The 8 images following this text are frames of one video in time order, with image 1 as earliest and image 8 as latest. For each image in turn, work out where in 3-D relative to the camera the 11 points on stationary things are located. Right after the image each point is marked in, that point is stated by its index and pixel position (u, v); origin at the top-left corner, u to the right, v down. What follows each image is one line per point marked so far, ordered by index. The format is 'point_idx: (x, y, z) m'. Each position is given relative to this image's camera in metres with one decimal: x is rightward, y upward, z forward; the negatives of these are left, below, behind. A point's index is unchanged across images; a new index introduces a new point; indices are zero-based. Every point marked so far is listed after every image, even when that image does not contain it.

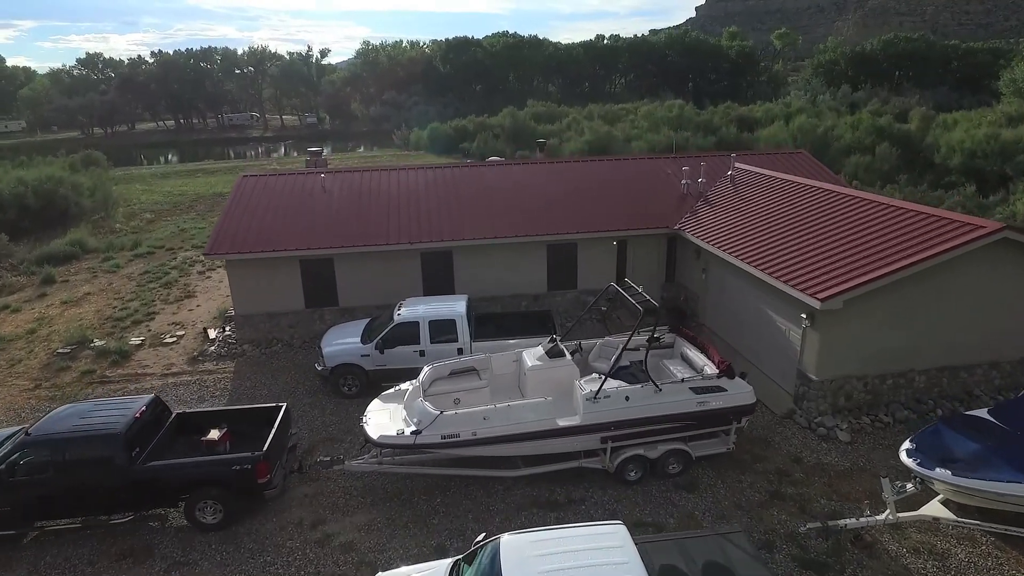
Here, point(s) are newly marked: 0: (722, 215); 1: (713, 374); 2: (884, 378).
0: (+3.4, +1.2, +10.0) m
1: (+2.1, -0.9, +6.4) m
2: (+4.4, -1.1, +7.2) m
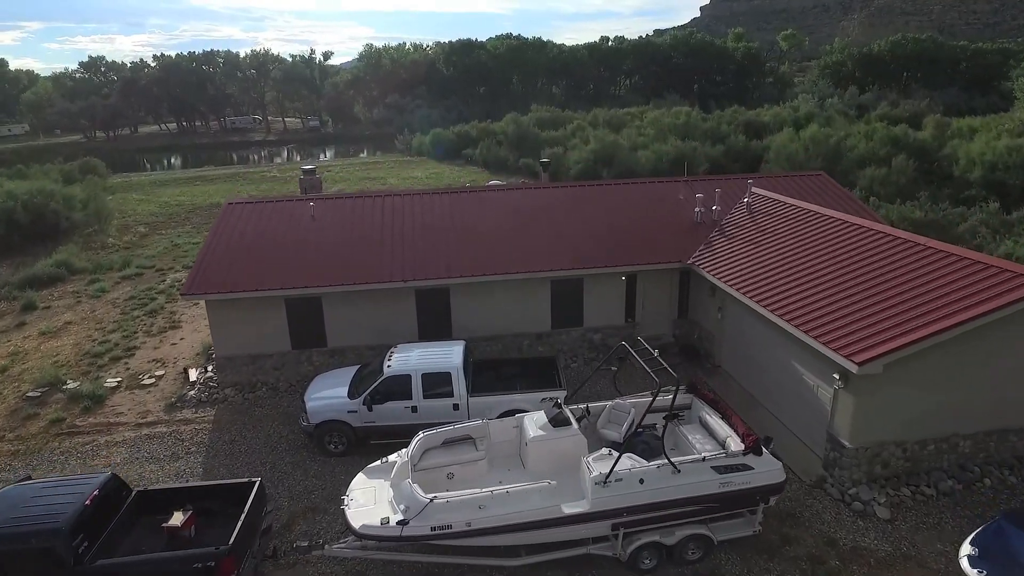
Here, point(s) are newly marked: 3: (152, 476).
0: (+3.4, +0.6, +9.3) m
1: (+2.1, -1.5, +5.7) m
2: (+4.4, -1.7, +6.5) m
3: (-4.3, -2.2, +7.3) m
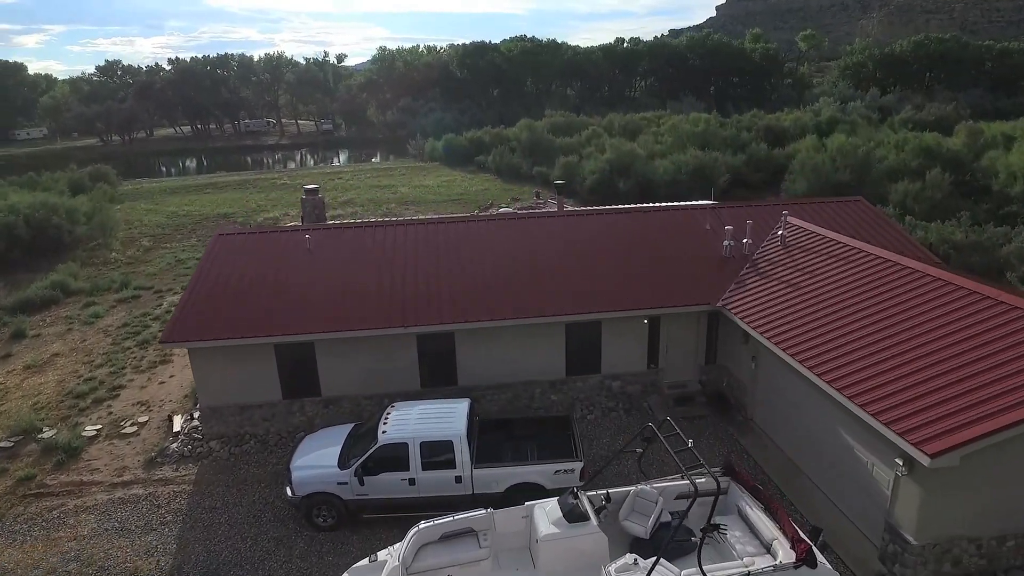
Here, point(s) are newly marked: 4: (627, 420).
0: (+3.6, -0.1, +8.3) m
1: (+2.1, -2.1, +4.8) m
2: (+4.5, -2.3, +5.6) m
3: (-4.2, -2.8, +6.6) m
4: (+1.6, -1.9, +8.7) m
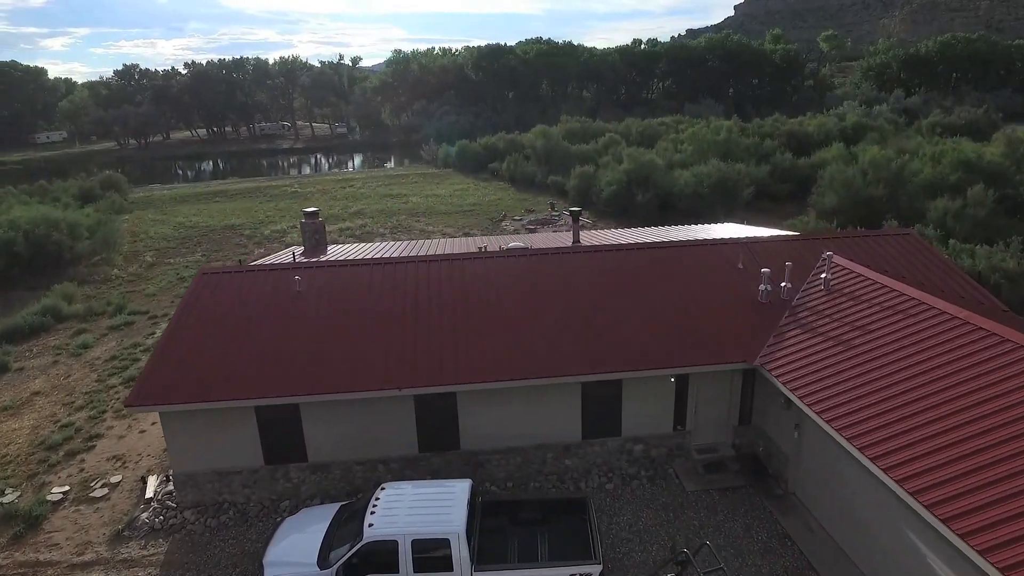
0: (+3.7, -0.7, +7.3) m
1: (+2.2, -2.8, +3.8) m
2: (+4.5, -3.0, +4.5) m
3: (-4.2, -3.5, +5.7) m
4: (+1.7, -2.5, +7.7) m
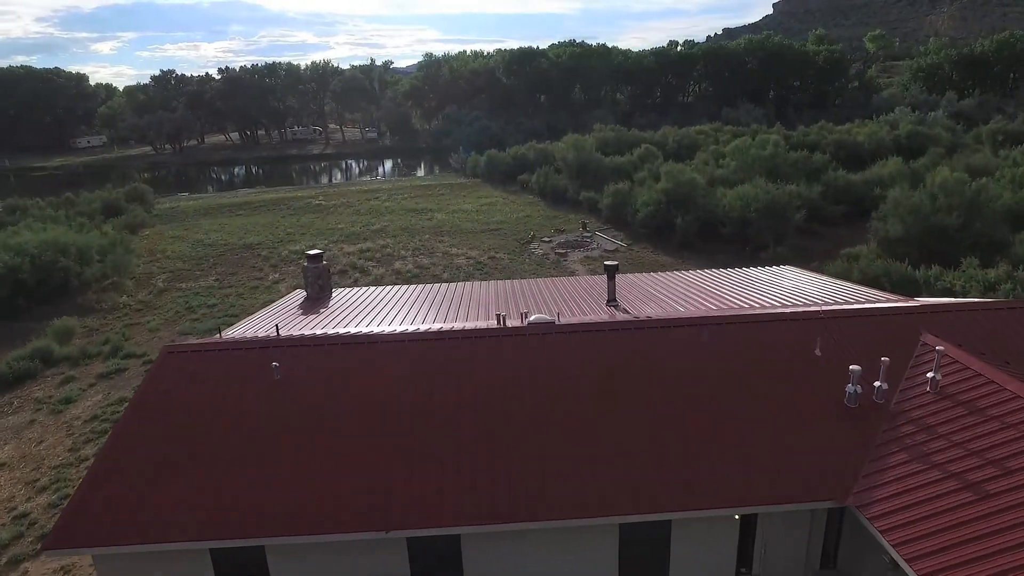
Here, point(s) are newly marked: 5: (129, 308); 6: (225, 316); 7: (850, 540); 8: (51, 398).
0: (+3.8, -1.8, +5.5) m
1: (+2.1, -3.9, +2.0) m
2: (+4.5, -4.1, +2.7) m
3: (-4.1, -4.5, +4.3) m
4: (+1.9, -3.6, +6.0) m
5: (-12.2, -0.6, +19.6) m
6: (-8.7, -0.8, +18.6) m
7: (+3.4, -2.5, +6.1) m
8: (-9.3, -2.2, +12.4) m
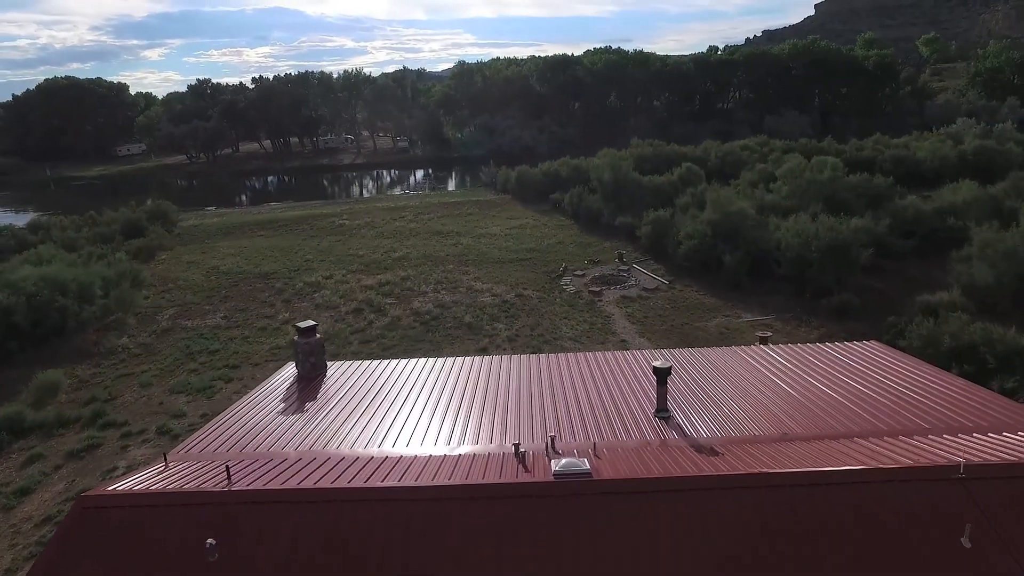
0: (+3.9, -3.2, +3.3) m
1: (+2.0, -5.2, -0.1) m
2: (+4.4, -5.5, +0.4) m
3: (-4.1, -5.8, +2.5) m
4: (+2.0, -5.0, +3.9) m
5: (-11.4, -1.9, +18.2) m
6: (-8.0, -2.1, +17.1) m
7: (+3.4, -3.9, +3.9) m
8: (-8.9, -3.5, +10.9) m
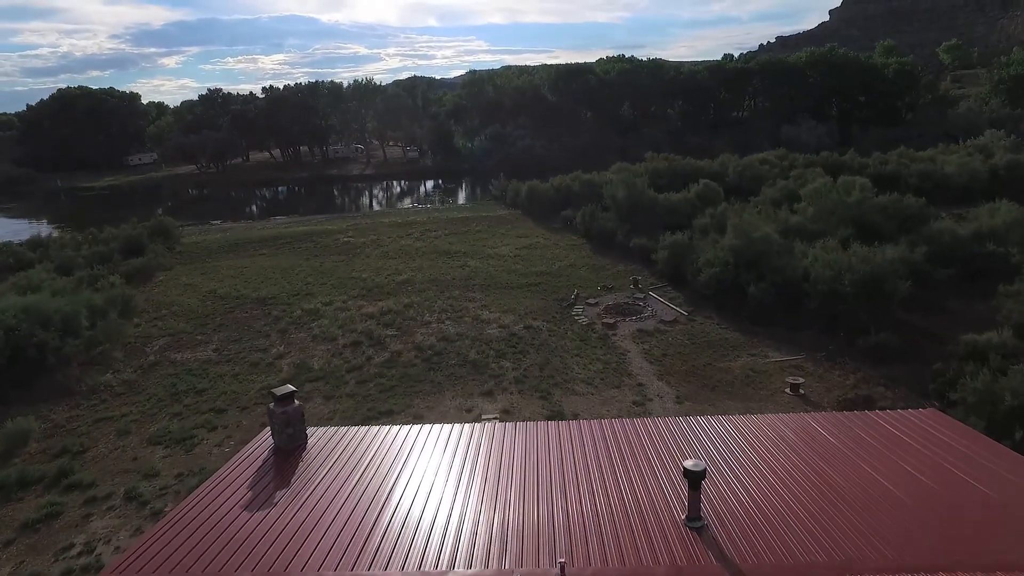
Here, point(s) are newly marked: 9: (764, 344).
0: (+3.8, -4.1, +1.9) m
1: (+1.8, -6.1, -1.5) m
2: (+4.2, -6.3, -1.0) m
3: (-4.2, -6.6, +1.2) m
4: (+1.9, -5.9, +2.5) m
5: (-11.2, -2.9, +17.1) m
6: (-7.8, -3.1, +15.9) m
7: (+3.4, -4.8, +2.5) m
8: (-8.8, -4.4, +9.7) m
9: (+7.4, -1.7, +18.0) m
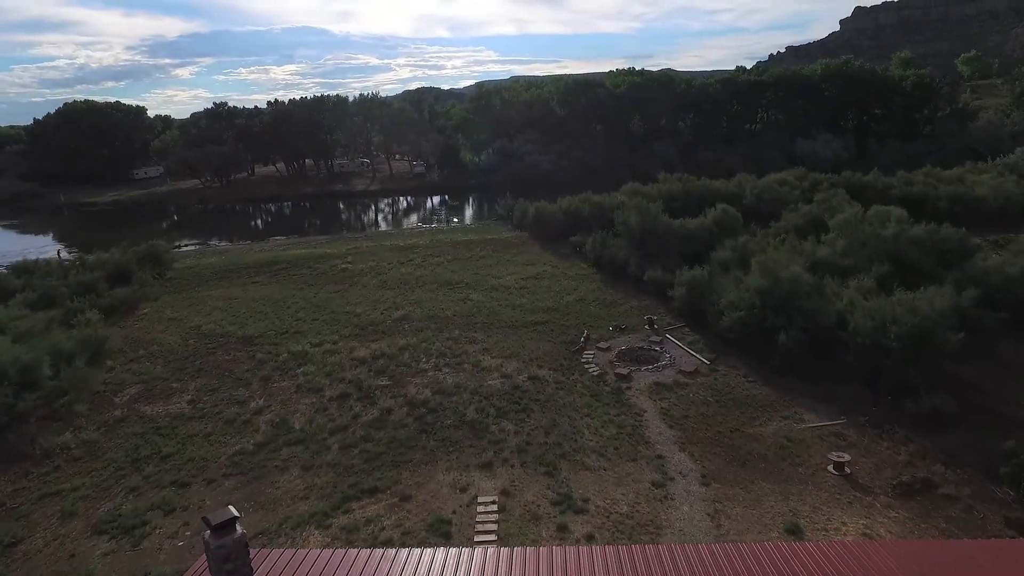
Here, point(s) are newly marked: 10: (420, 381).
0: (+3.6, -5.2, -0.1) m
1: (+1.6, -7.2, -3.5) m
2: (+4.0, -7.4, -3.1) m
3: (-4.4, -7.7, -0.7) m
4: (+1.7, -7.0, +0.5) m
5: (-11.2, -4.2, +15.3) m
6: (-7.7, -4.4, +14.1) m
7: (+3.2, -5.9, +0.5) m
8: (-8.9, -5.6, +7.9) m
9: (+7.5, -3.0, +16.0) m
10: (-2.8, -2.8, +18.8) m
